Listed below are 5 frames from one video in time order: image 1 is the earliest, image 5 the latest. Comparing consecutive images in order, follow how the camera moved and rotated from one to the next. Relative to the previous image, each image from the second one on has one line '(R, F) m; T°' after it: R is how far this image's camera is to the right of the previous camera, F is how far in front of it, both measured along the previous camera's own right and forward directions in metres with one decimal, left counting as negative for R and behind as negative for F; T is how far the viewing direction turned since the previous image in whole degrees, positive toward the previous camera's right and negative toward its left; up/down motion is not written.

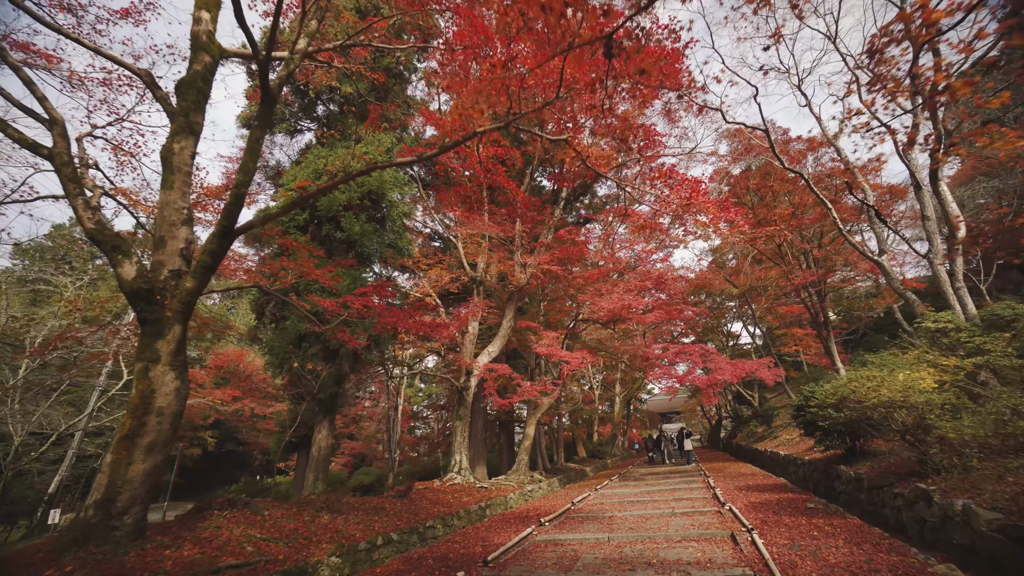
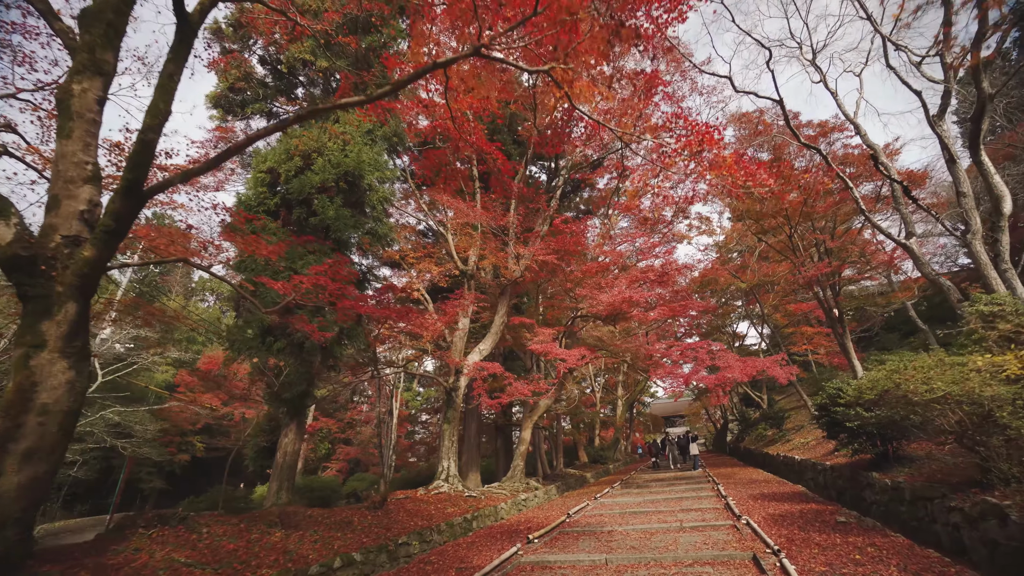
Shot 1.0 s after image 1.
(+0.3, +0.8) m; 0°
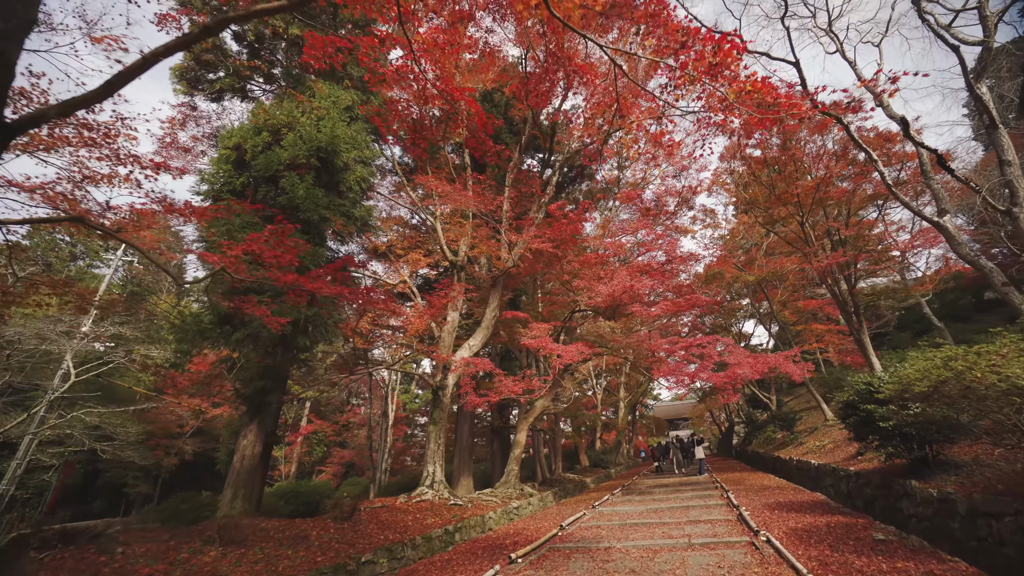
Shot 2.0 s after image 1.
(+0.3, +0.8) m; 0°
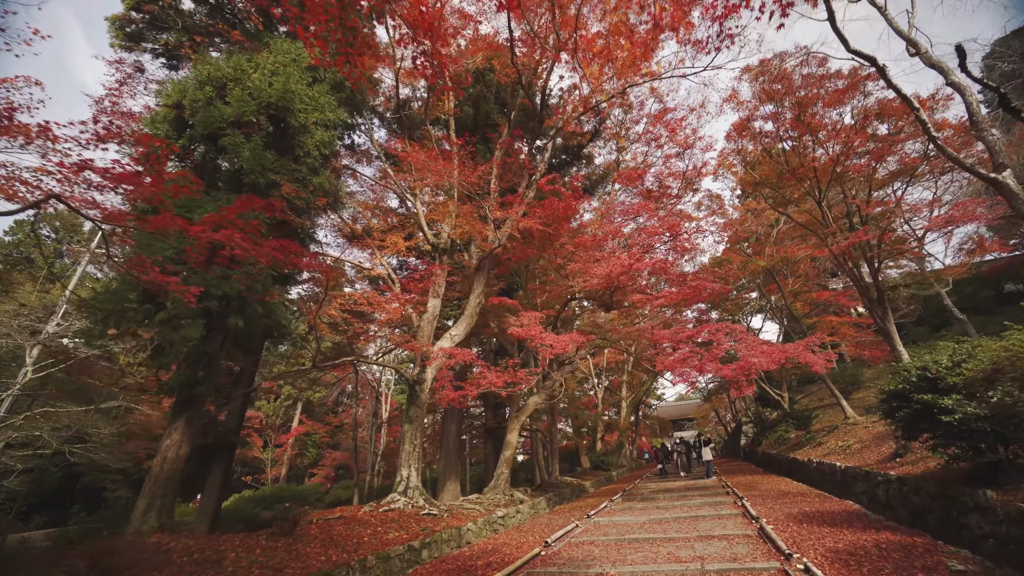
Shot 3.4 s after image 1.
(+0.4, +1.1) m; 0°
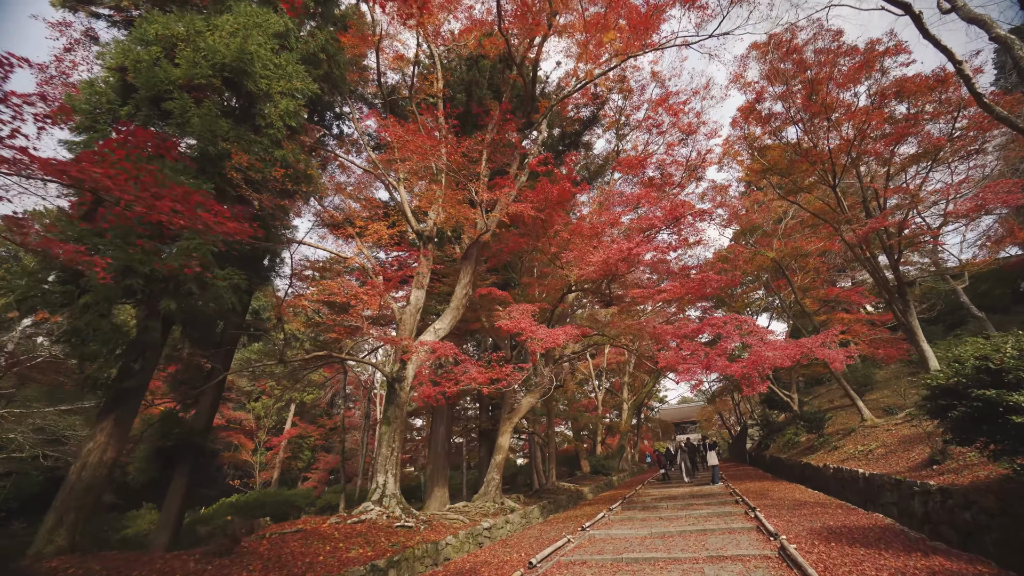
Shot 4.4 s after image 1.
(+0.3, +0.8) m; 0°
